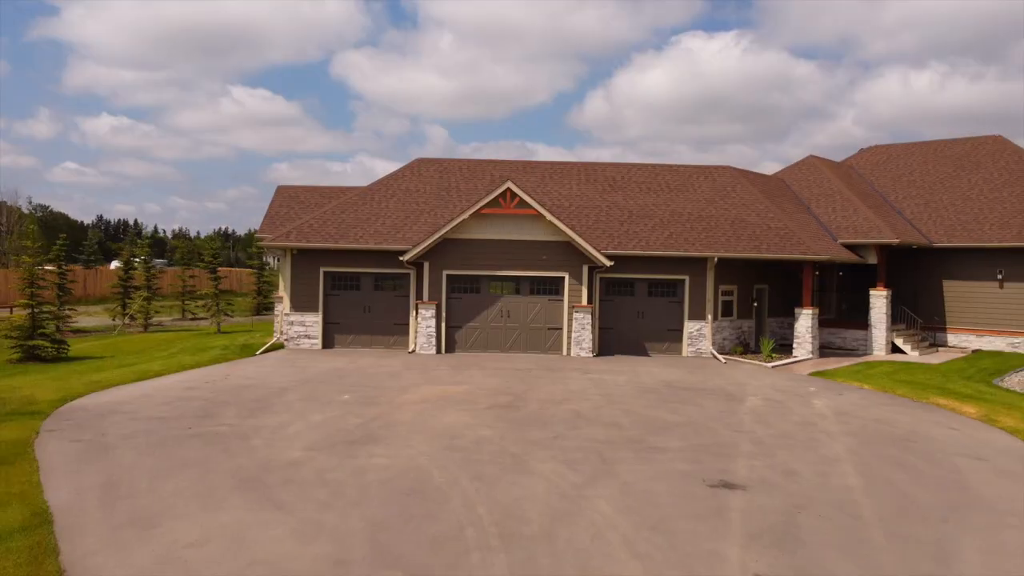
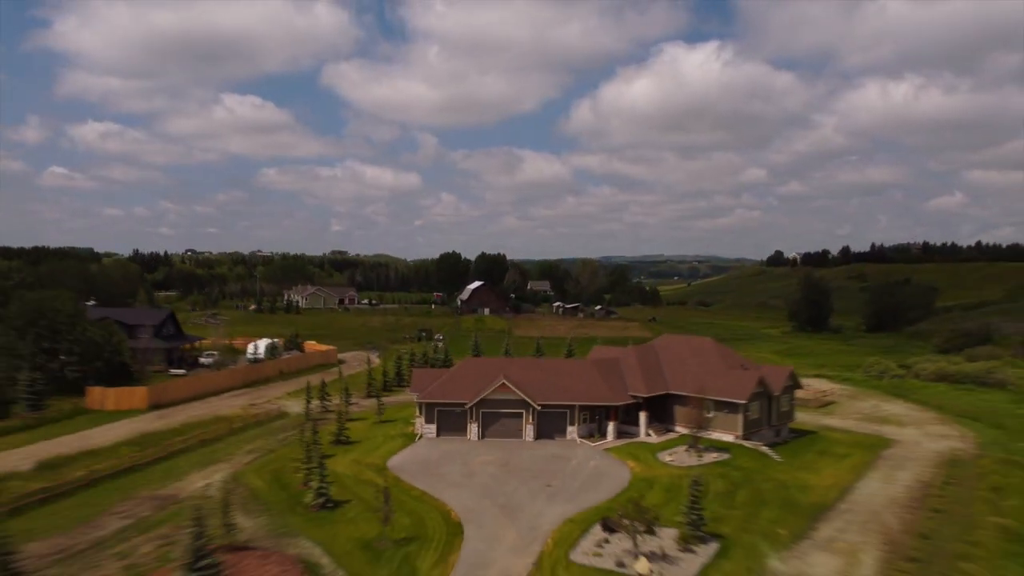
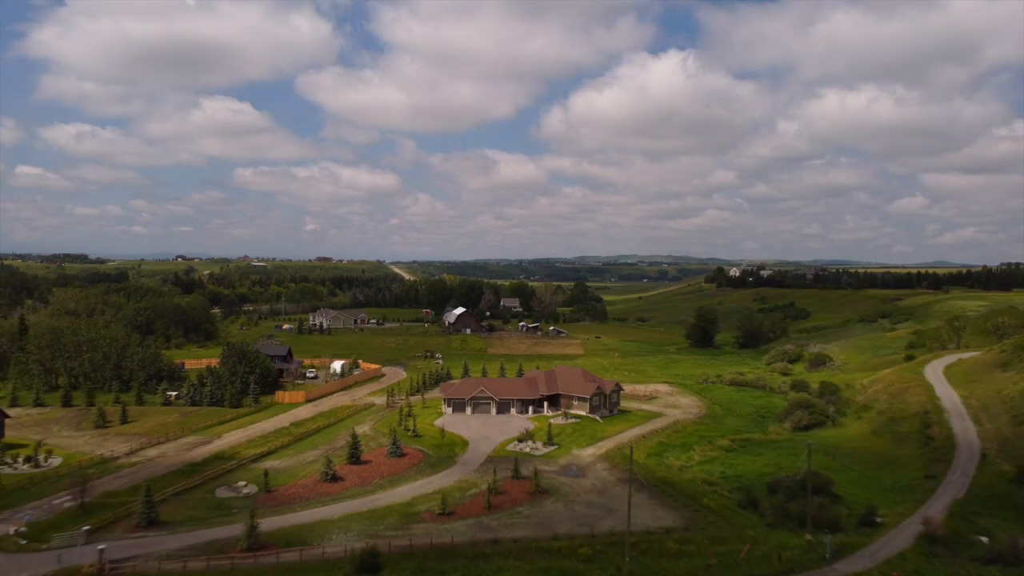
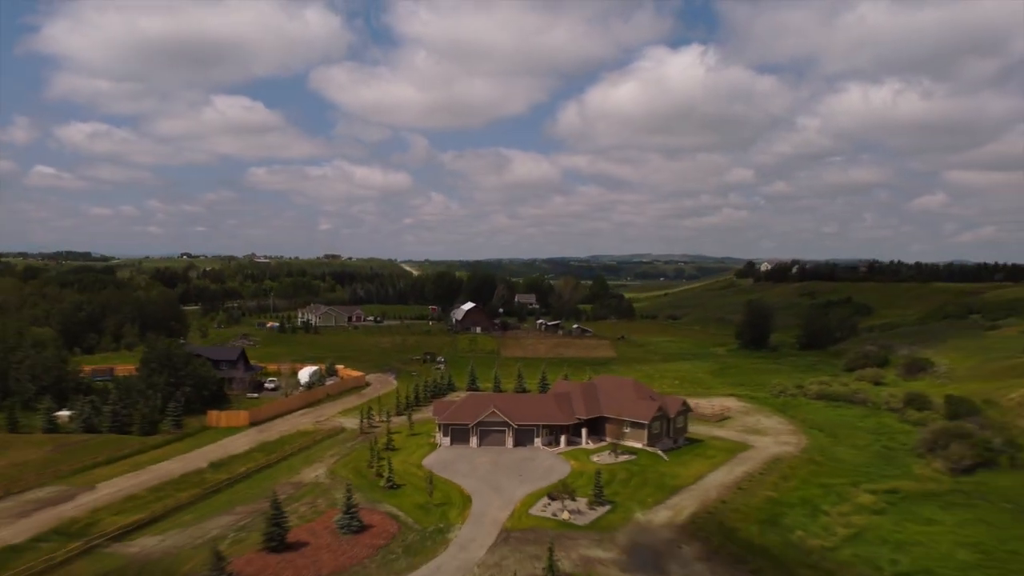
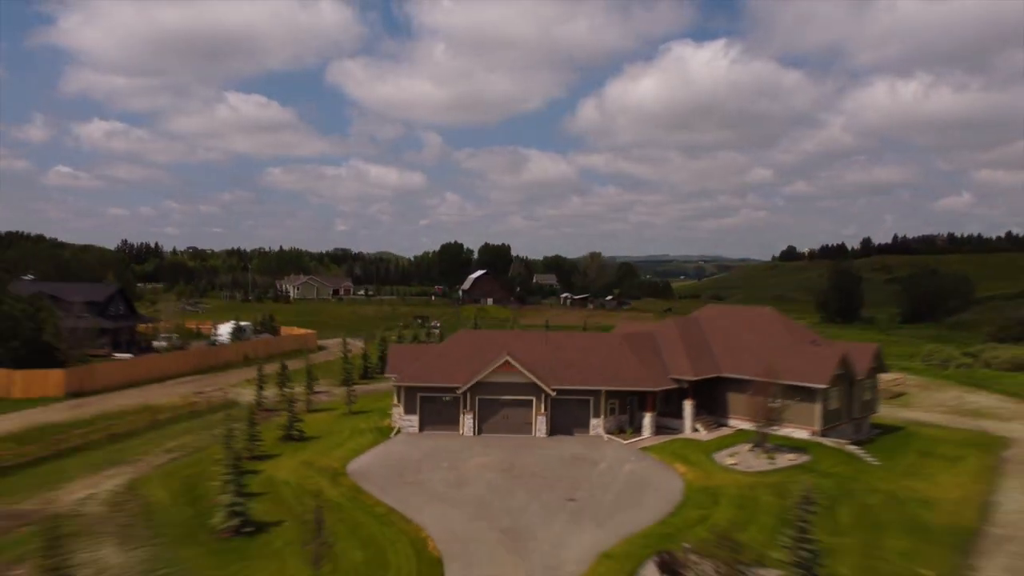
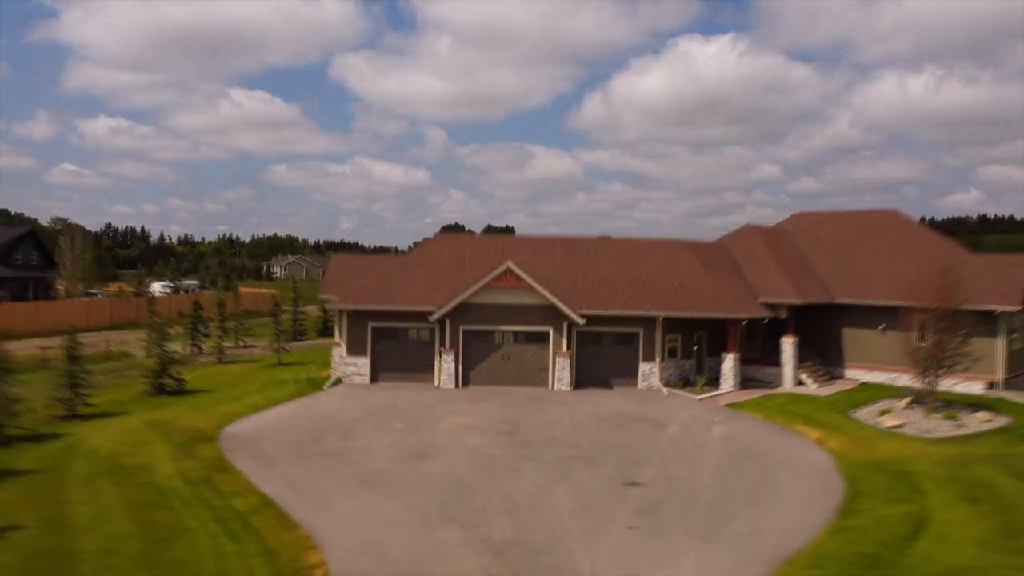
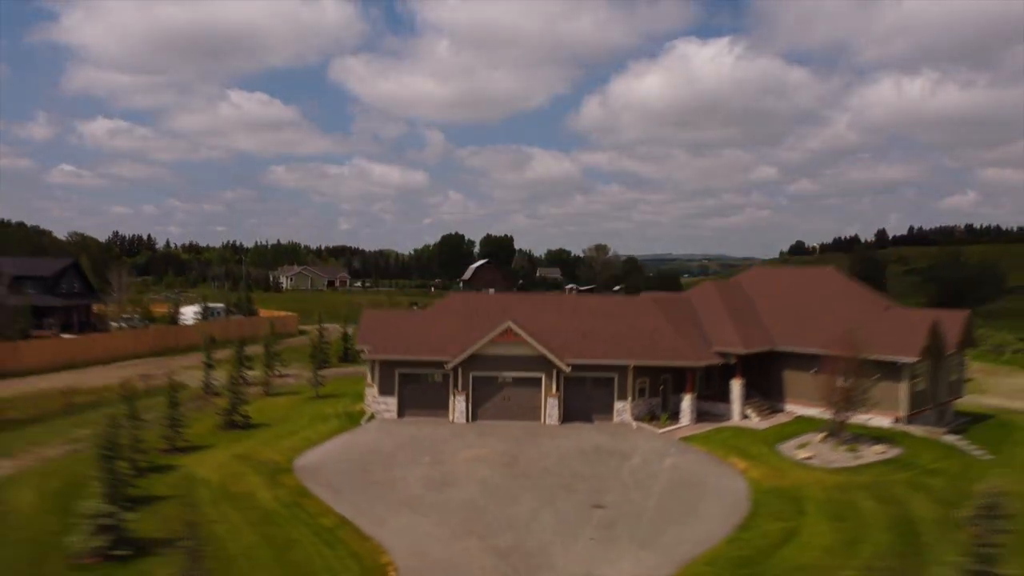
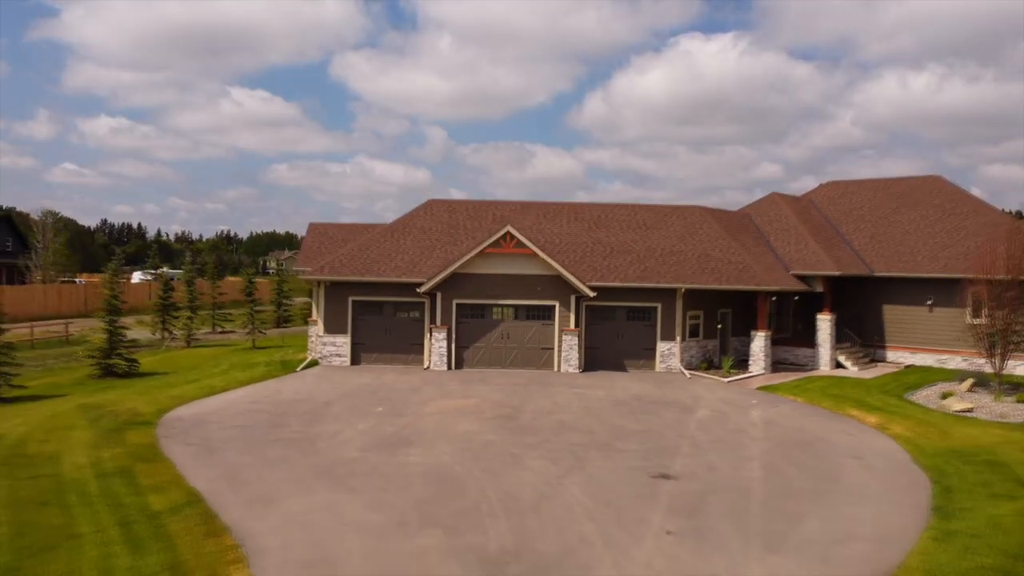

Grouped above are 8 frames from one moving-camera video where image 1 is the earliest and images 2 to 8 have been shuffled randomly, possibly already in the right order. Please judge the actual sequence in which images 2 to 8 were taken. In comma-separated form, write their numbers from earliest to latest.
8, 6, 7, 5, 2, 4, 3
